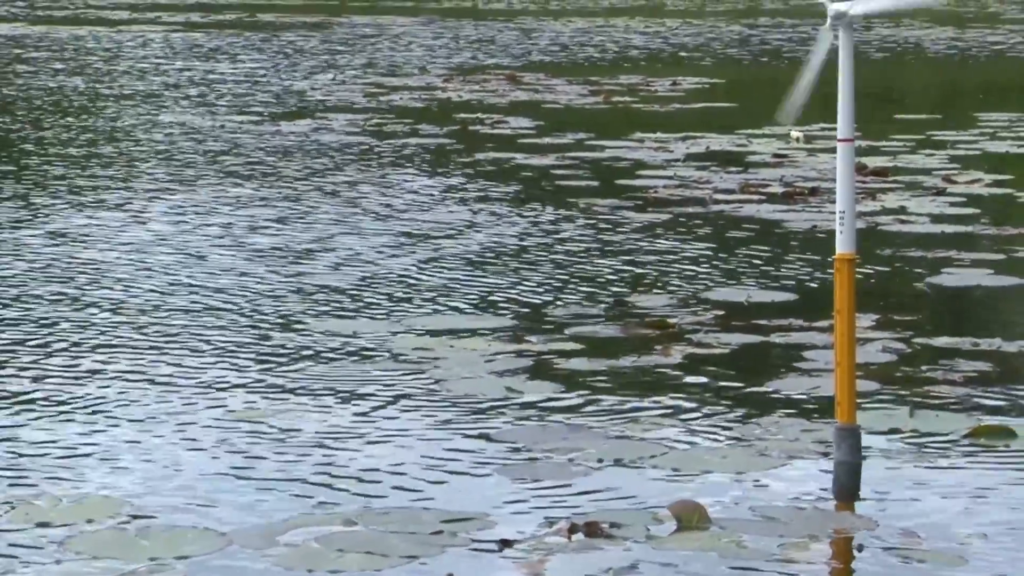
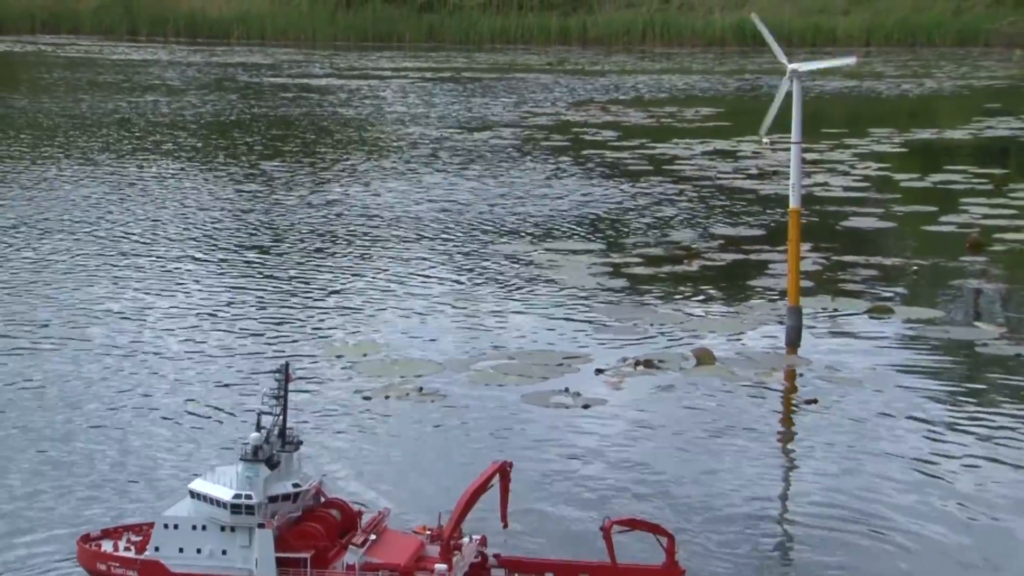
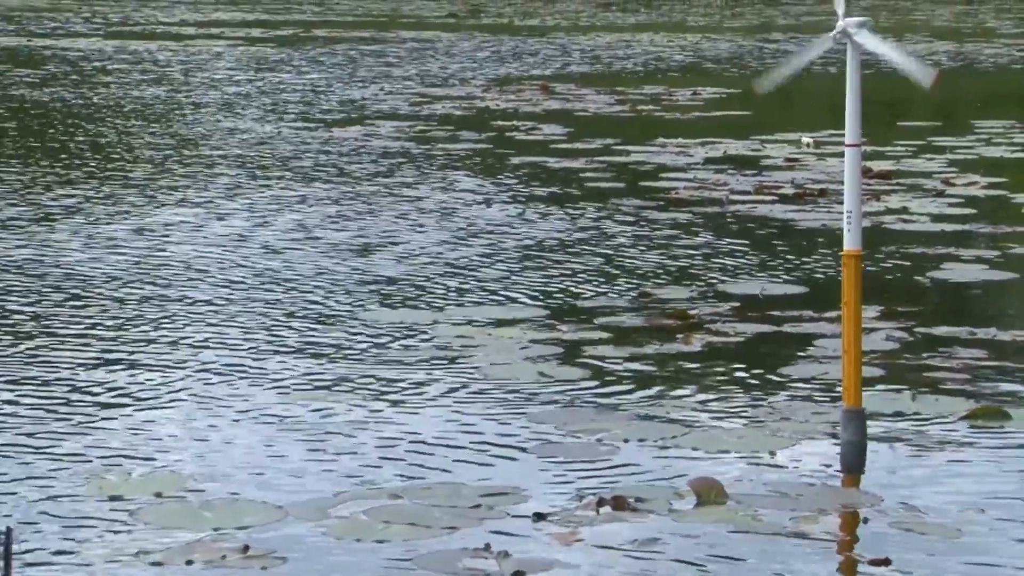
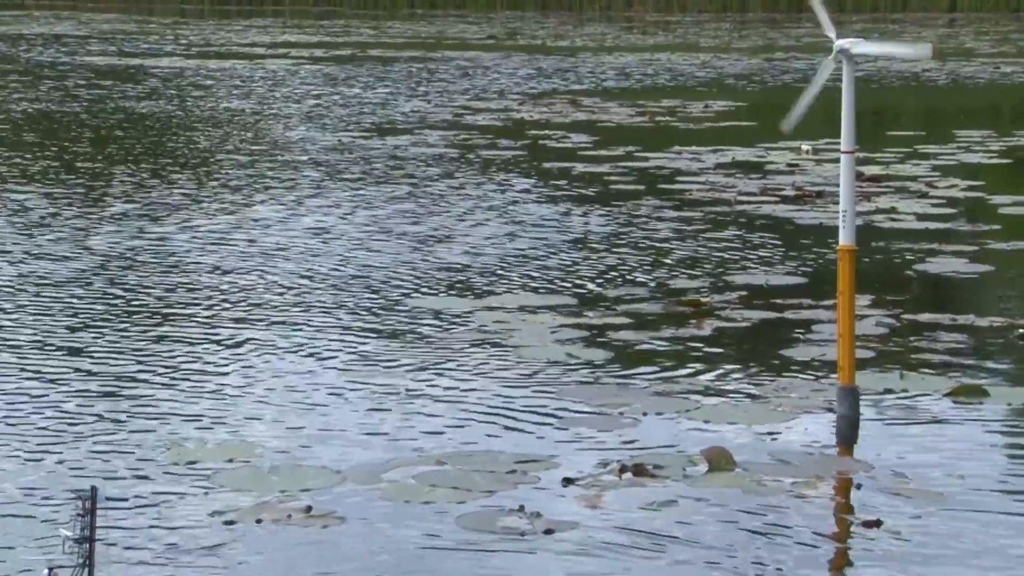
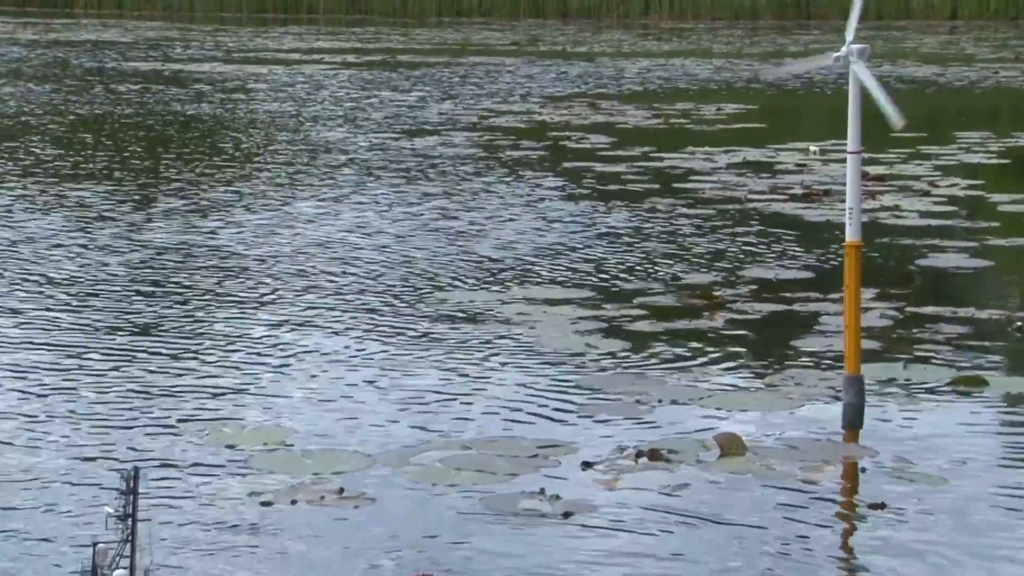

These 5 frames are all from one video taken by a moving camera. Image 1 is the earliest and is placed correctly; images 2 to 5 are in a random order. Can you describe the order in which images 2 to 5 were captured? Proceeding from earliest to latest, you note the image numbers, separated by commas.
3, 4, 5, 2
